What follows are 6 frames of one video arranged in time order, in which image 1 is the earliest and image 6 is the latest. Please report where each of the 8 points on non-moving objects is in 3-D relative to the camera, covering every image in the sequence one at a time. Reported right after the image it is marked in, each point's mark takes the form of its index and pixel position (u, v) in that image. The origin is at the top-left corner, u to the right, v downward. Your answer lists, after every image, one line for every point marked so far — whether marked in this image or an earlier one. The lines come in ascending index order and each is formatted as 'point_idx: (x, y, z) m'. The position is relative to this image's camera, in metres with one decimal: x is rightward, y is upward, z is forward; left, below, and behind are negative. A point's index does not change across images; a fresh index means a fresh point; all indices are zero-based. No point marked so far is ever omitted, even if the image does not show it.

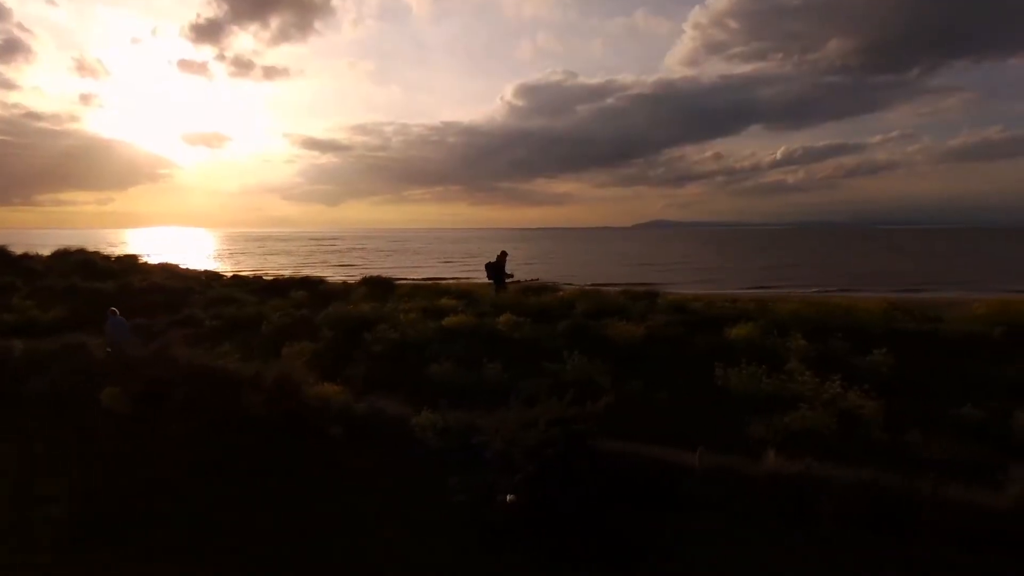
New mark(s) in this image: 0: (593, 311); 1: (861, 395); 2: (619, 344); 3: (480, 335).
0: (+2.3, -0.6, +17.3) m
1: (+6.7, -2.1, +11.7) m
2: (+2.6, -1.4, +14.7) m
3: (-0.8, -1.3, +16.0) m
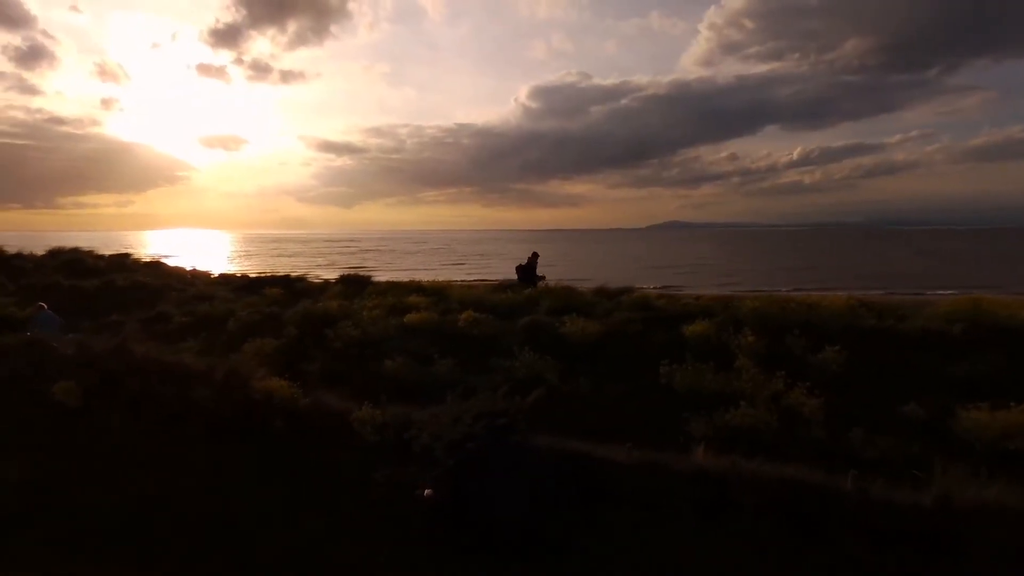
0: (+1.3, -0.5, +17.1) m
1: (+5.5, -2.0, +11.4) m
2: (+1.5, -1.3, +14.5) m
3: (-1.9, -1.2, +16.0) m
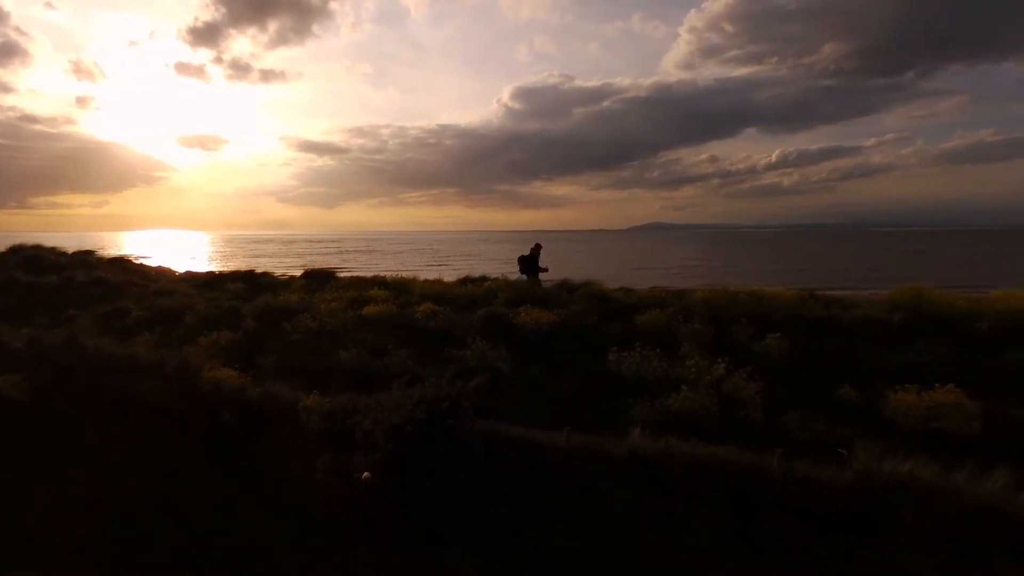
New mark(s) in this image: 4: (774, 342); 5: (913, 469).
0: (+0.1, -0.3, +17.3) m
1: (+4.5, -1.7, +11.7) m
2: (+0.4, -1.0, +14.7) m
3: (-3.1, -1.0, +16.1) m
4: (+5.6, -1.2, +12.8) m
5: (+5.7, -2.6, +8.5) m
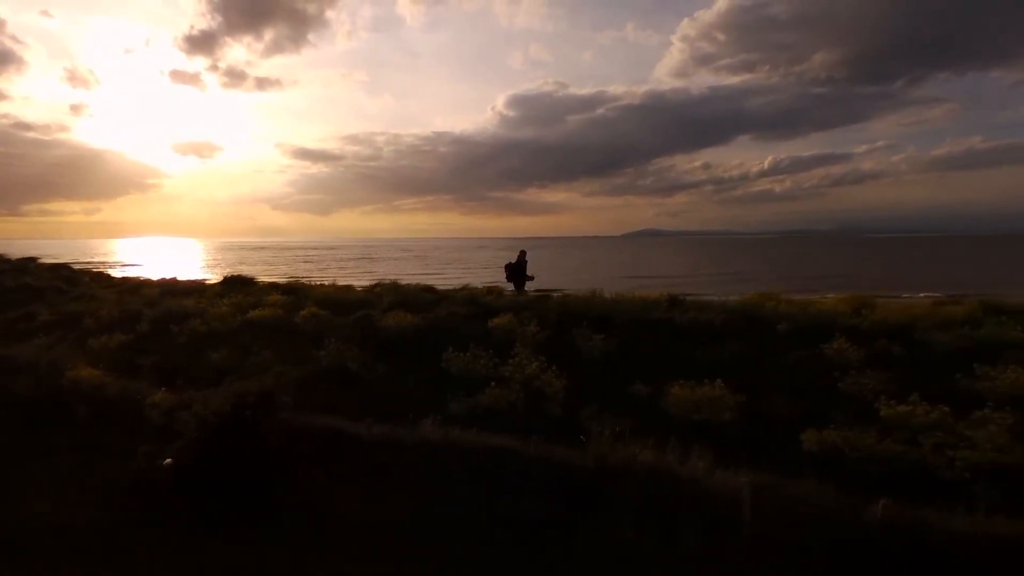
0: (-3.5, -0.4, +18.3) m
1: (+0.9, -1.8, +12.8) m
2: (-3.3, -1.2, +15.7) m
3: (-6.7, -1.1, +17.1) m
4: (+2.0, -1.3, +13.9) m
5: (+2.1, -2.6, +9.6) m
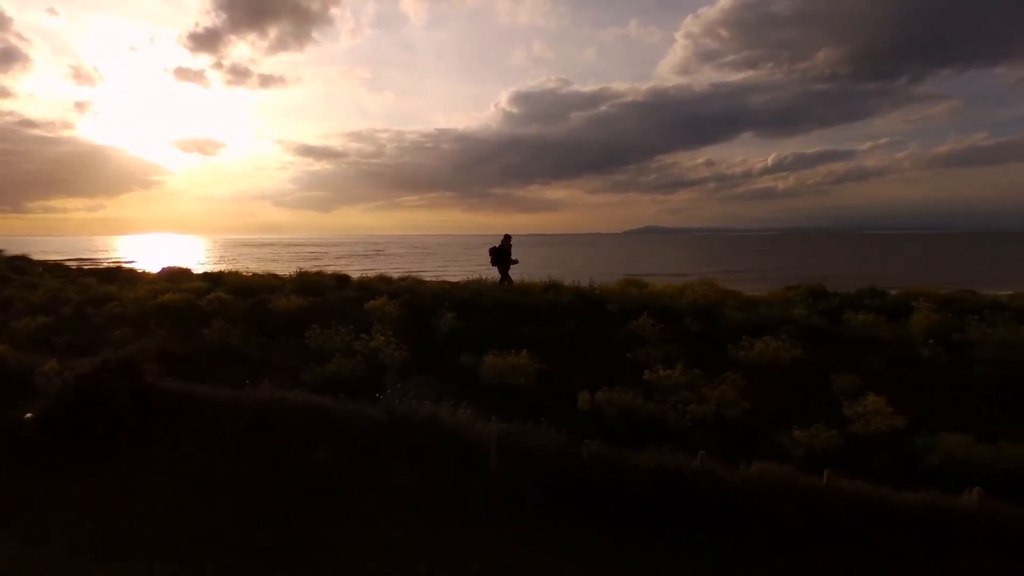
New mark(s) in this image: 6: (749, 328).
0: (-7.1, 0.0, +19.9) m
1: (-2.7, -1.4, +14.3) m
2: (-6.8, -0.7, +17.3) m
3: (-10.2, -0.7, +18.7) m
4: (-1.6, -0.8, +15.4) m
5: (-1.5, -2.2, +11.1) m
6: (+5.1, -0.9, +13.1) m
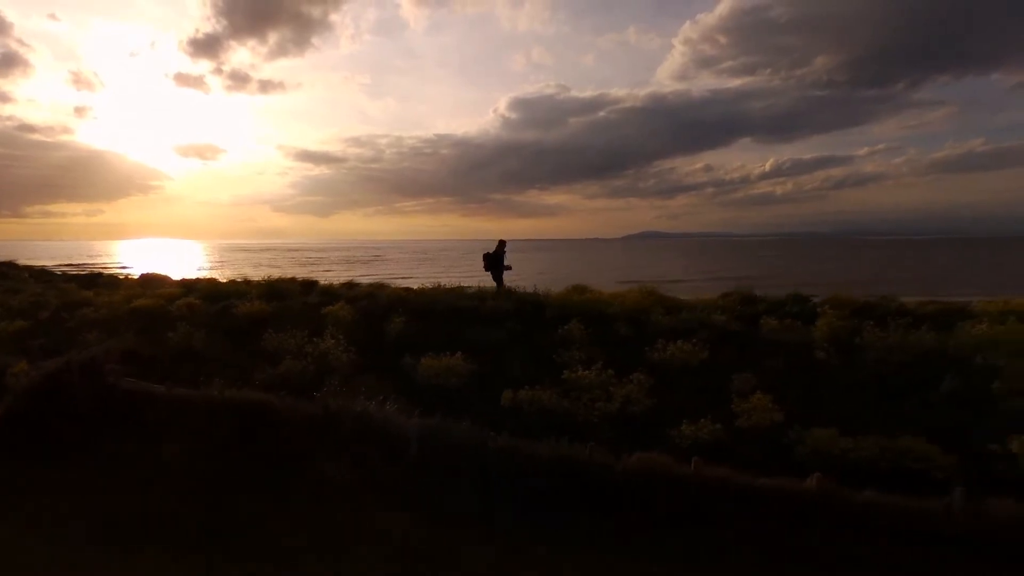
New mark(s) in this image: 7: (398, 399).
0: (-8.6, -0.2, +20.9) m
1: (-4.2, -1.6, +15.2) m
2: (-8.3, -0.9, +18.3) m
3: (-11.7, -0.8, +19.6) m
4: (-3.1, -1.0, +16.3) m
5: (-3.0, -2.4, +12.0) m
6: (+3.7, -1.0, +14.1) m
7: (-2.3, -2.3, +12.6) m
